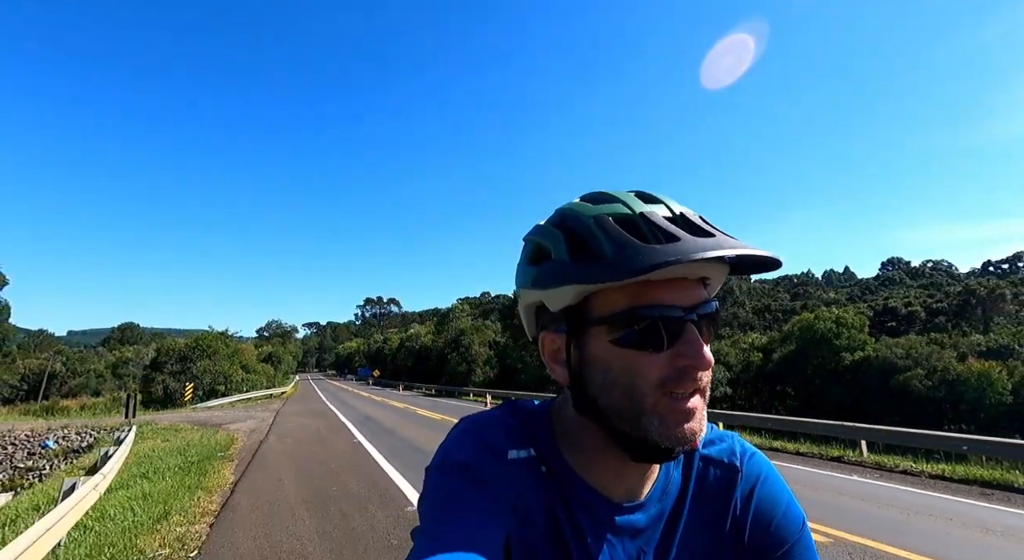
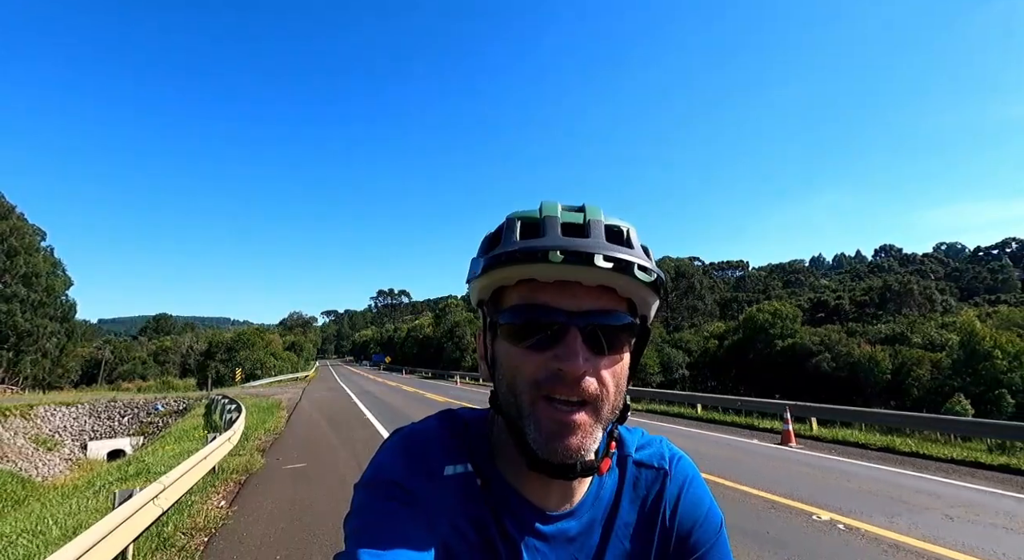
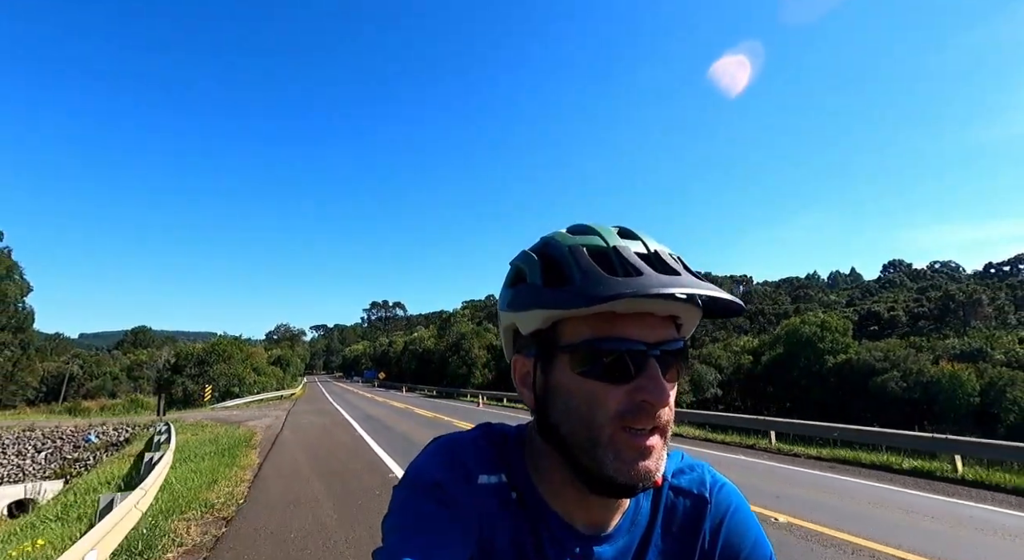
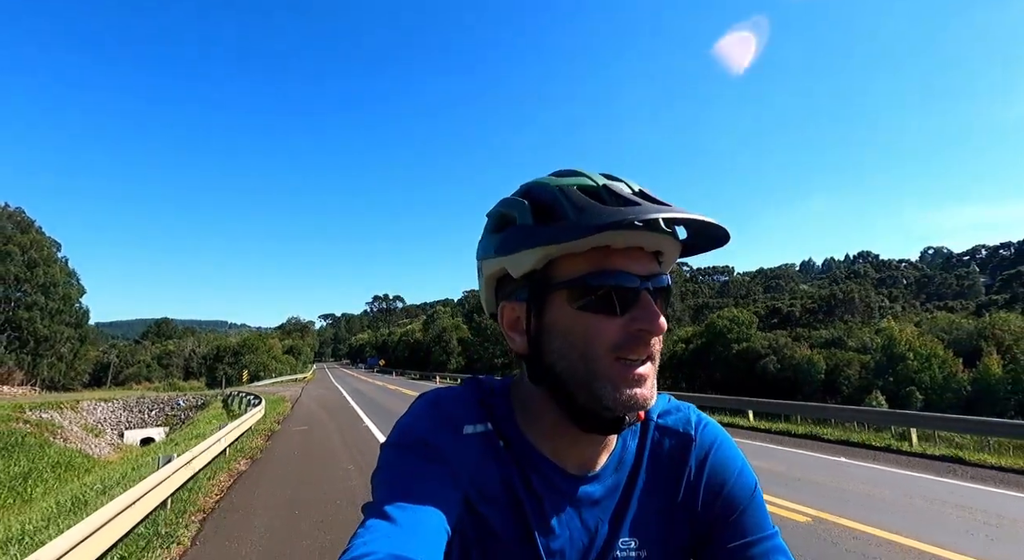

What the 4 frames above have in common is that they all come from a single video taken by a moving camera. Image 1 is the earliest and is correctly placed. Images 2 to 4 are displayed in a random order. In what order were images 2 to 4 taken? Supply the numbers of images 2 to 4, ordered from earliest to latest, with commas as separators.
3, 2, 4
